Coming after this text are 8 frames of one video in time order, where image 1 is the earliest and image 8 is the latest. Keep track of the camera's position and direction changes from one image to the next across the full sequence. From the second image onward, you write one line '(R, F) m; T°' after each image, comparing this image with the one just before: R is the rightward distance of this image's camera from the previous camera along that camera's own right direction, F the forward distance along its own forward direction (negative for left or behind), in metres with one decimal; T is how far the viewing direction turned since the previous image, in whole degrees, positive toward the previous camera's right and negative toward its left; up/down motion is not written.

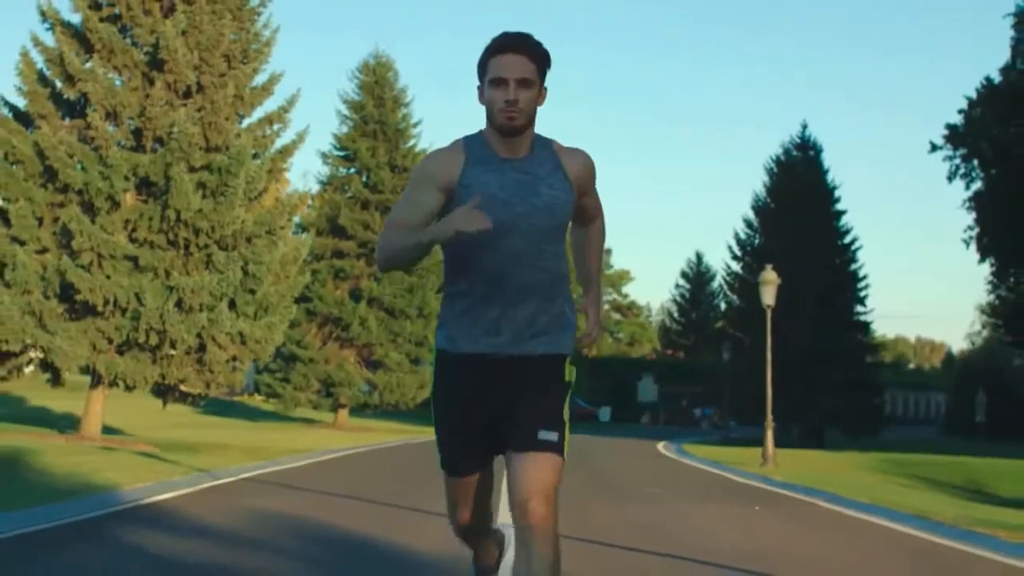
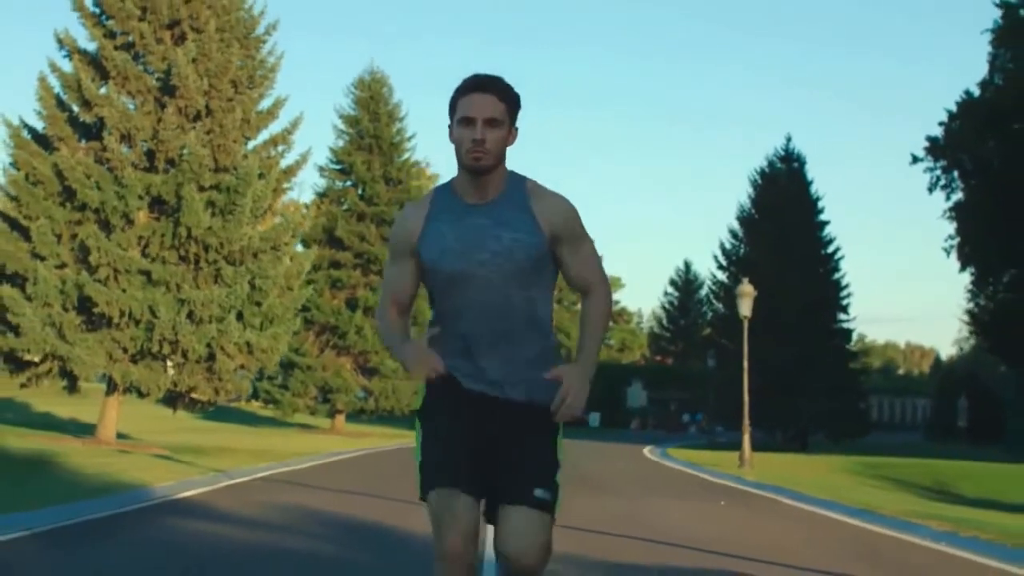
(0.0, -1.7) m; 0°
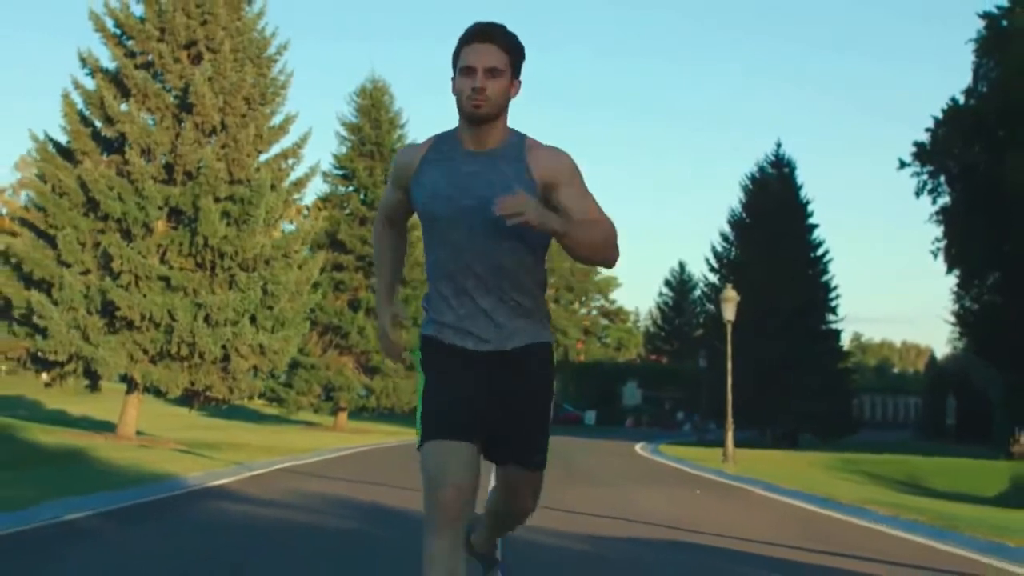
(0.0, -1.9) m; 0°
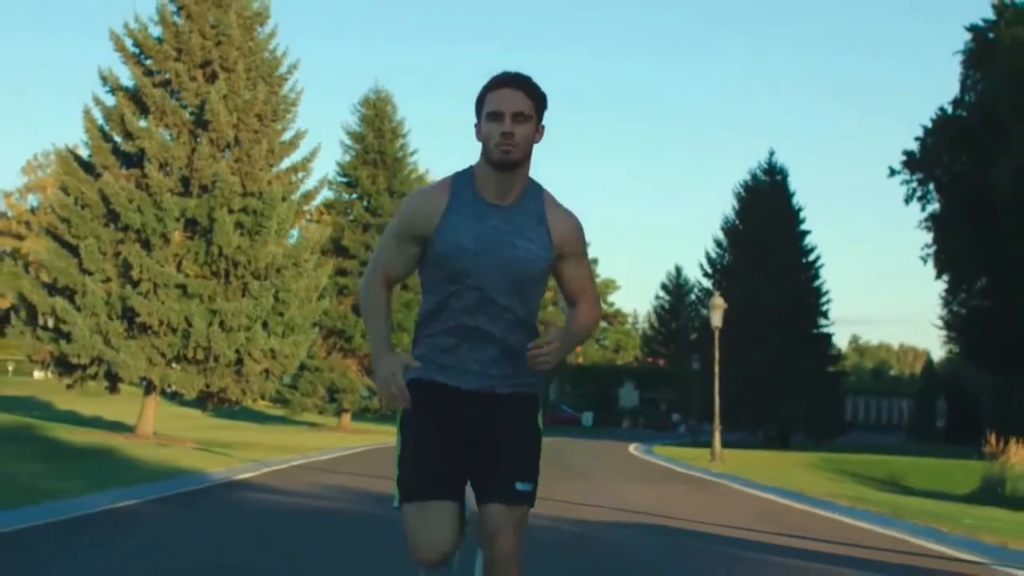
(0.0, -1.7) m; 0°
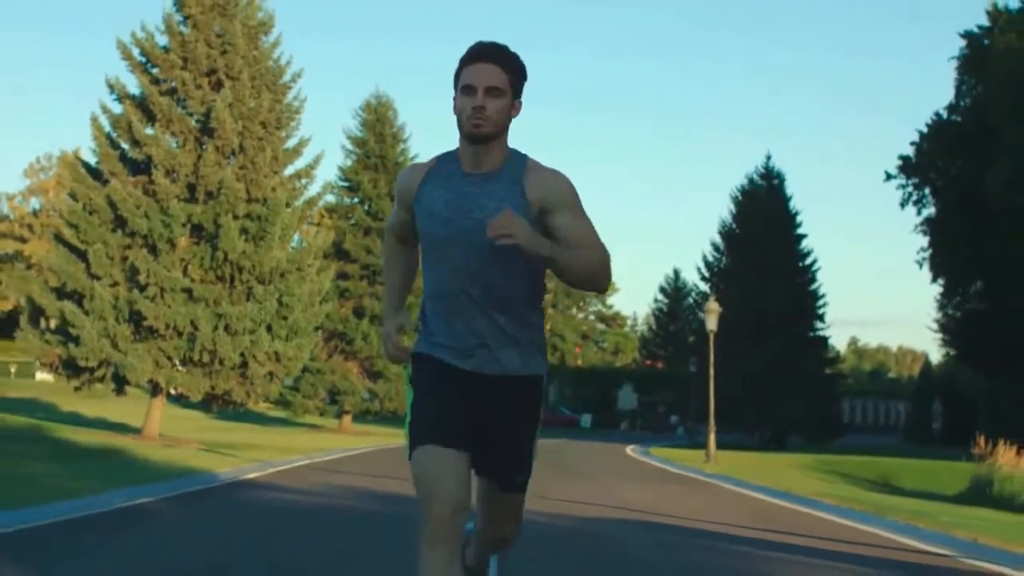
(0.0, -0.7) m; 0°
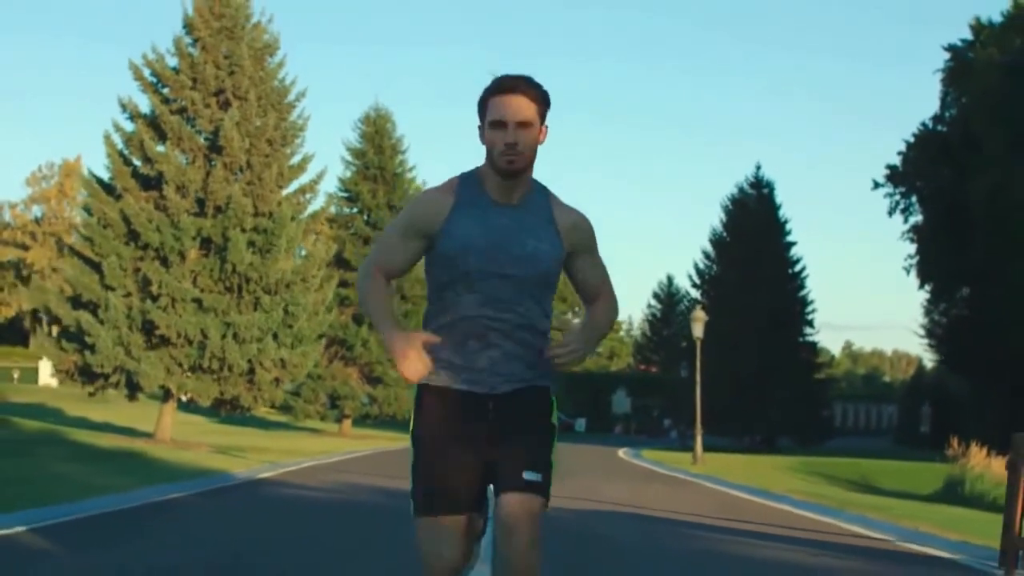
(0.0, -1.6) m; 0°
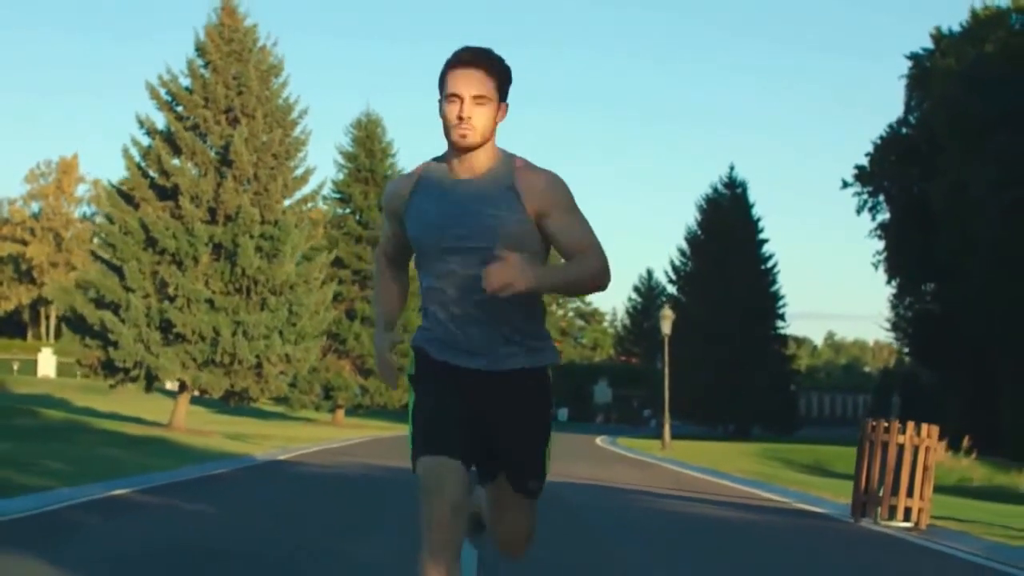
(0.0, -3.4) m; +1°
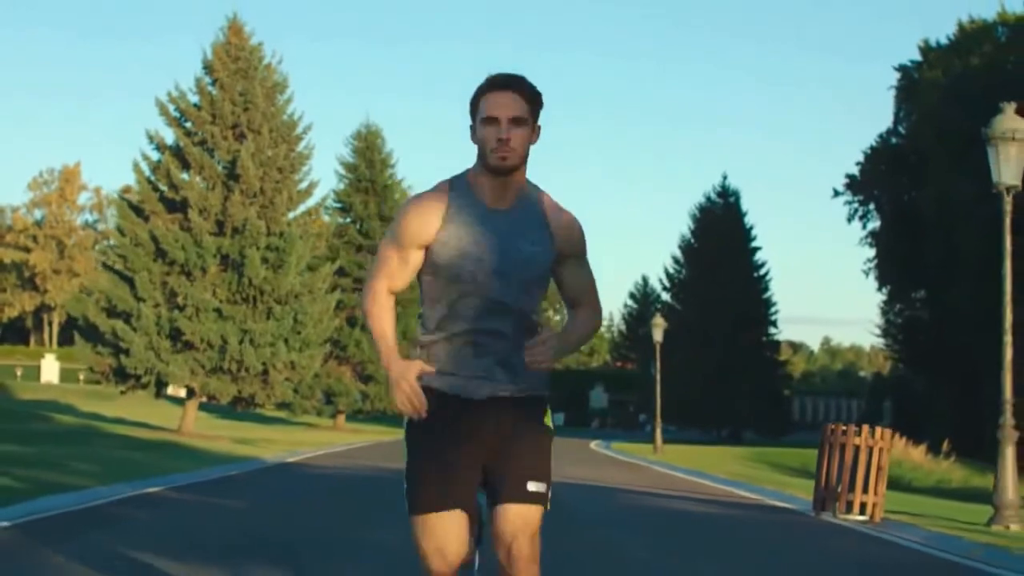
(0.0, -1.4) m; 0°
